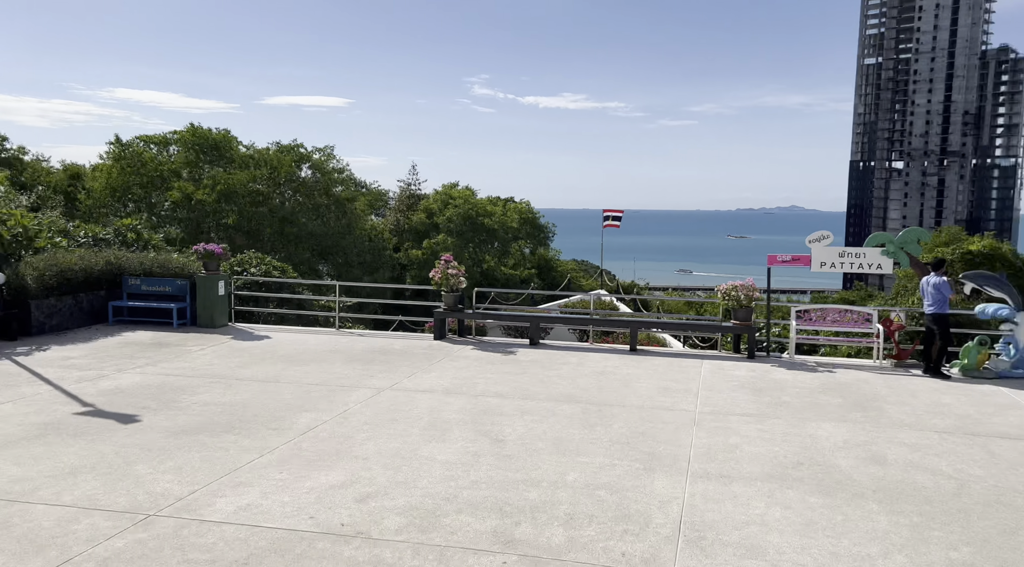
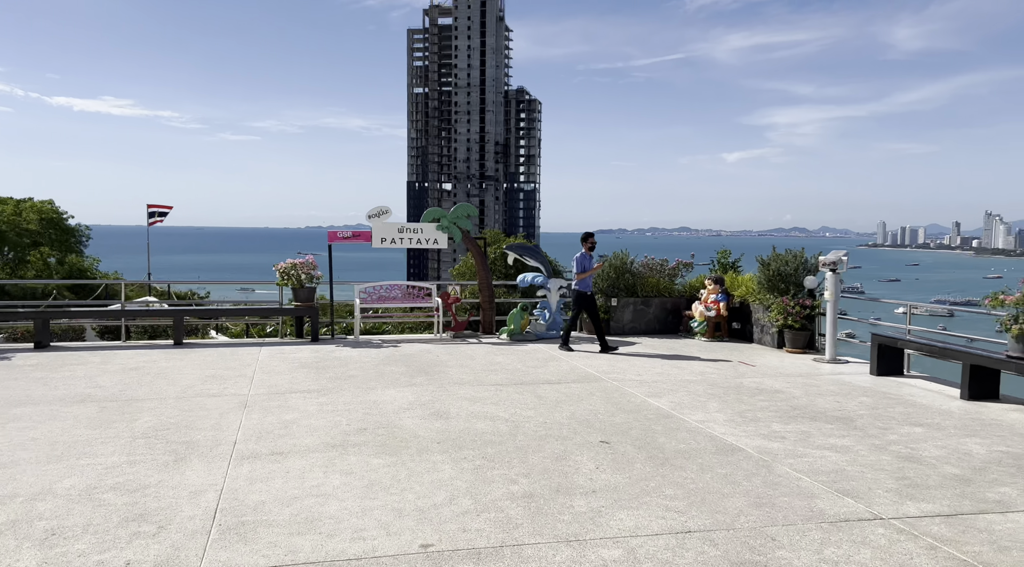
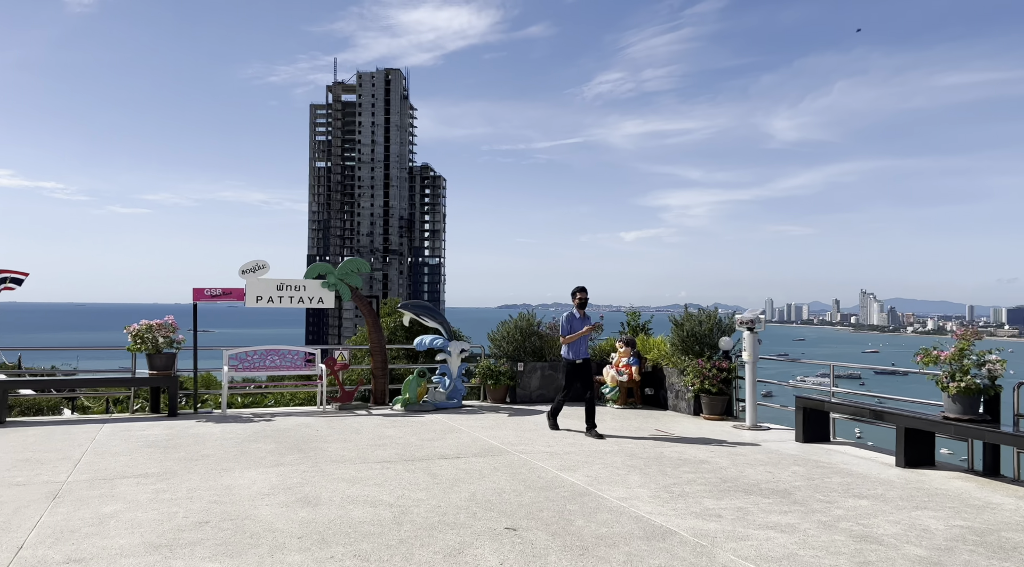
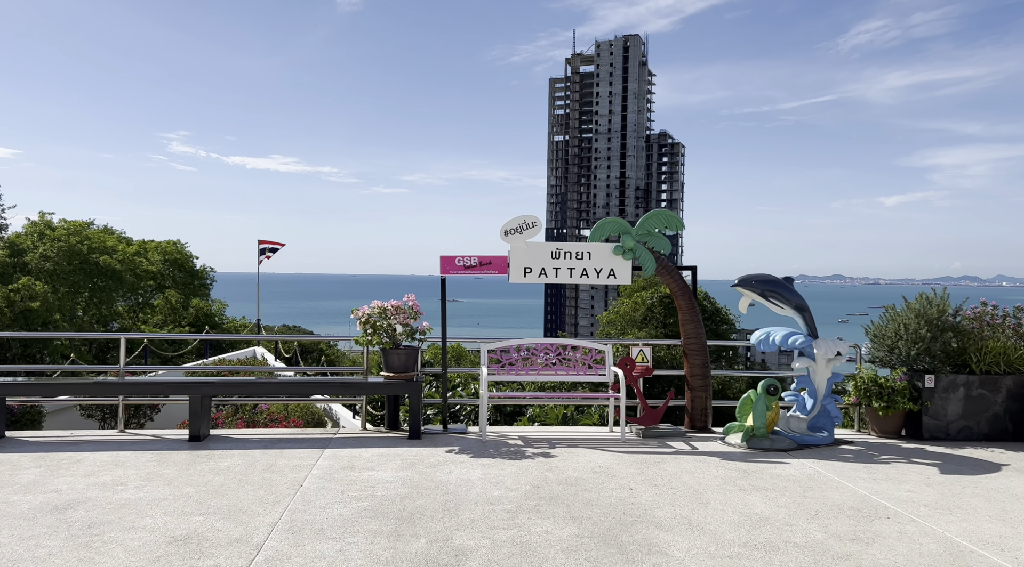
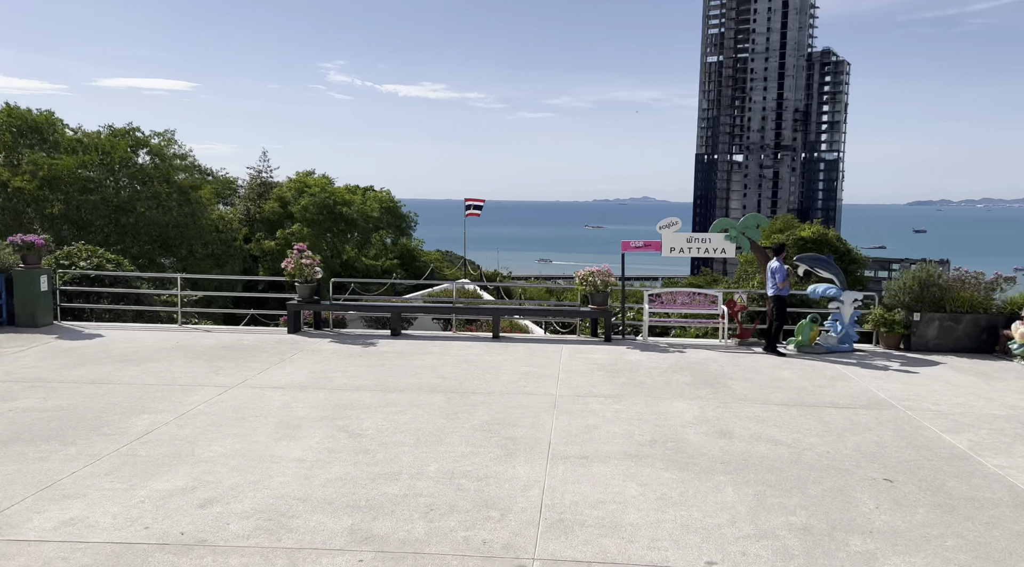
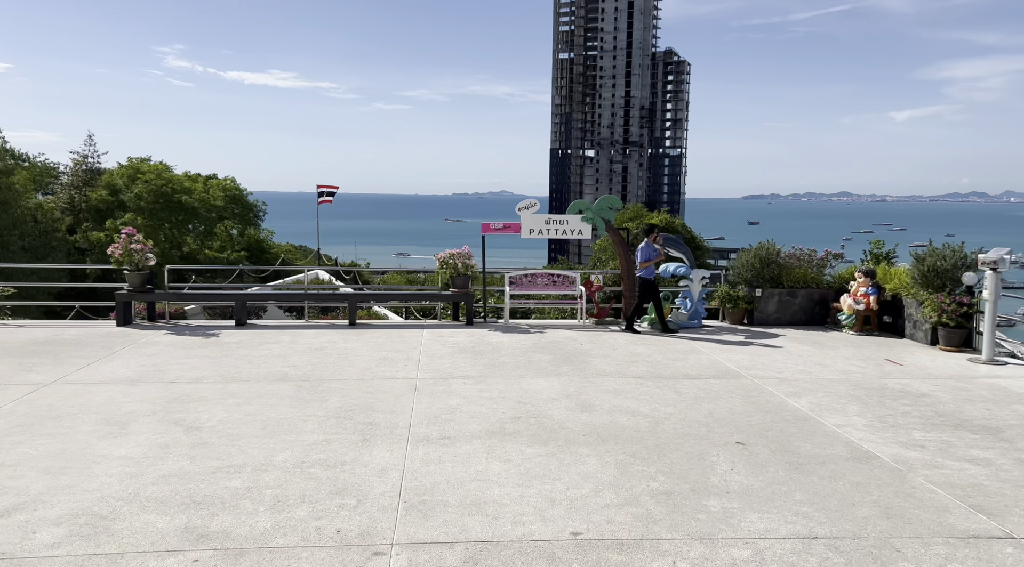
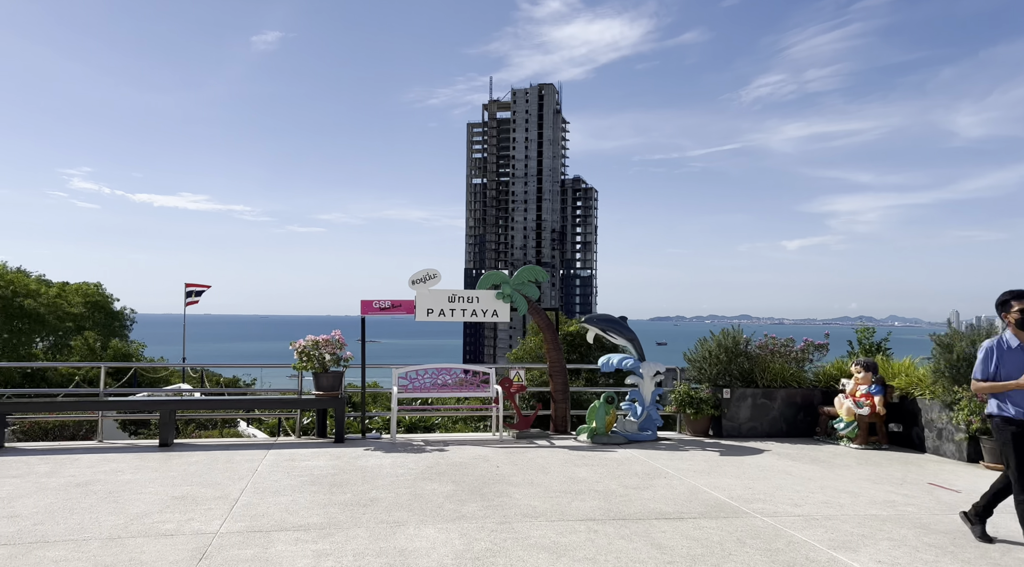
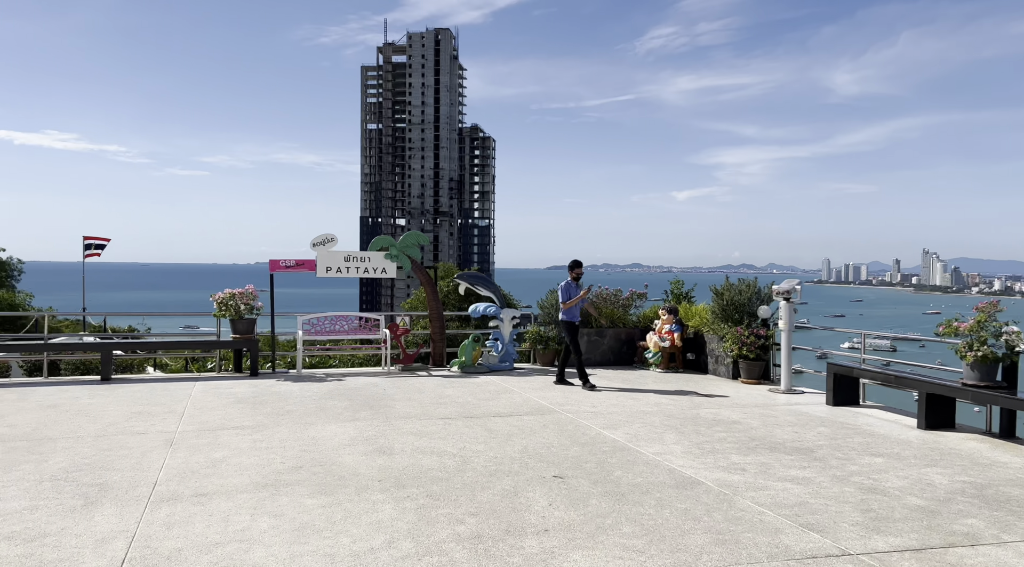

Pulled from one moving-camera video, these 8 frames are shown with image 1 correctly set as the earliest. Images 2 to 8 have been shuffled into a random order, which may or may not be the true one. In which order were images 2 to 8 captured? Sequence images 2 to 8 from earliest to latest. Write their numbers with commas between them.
5, 6, 2, 8, 3, 7, 4
